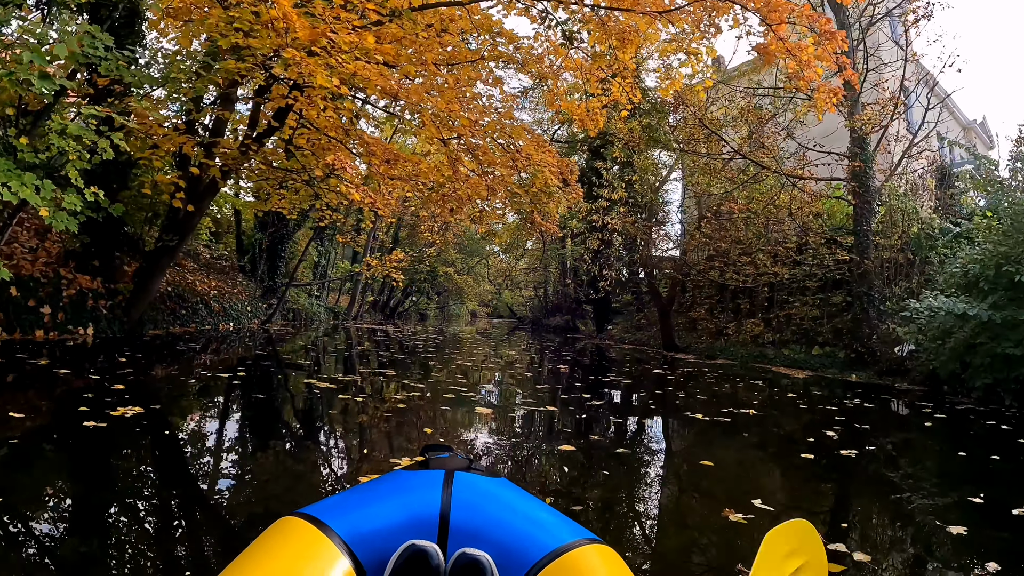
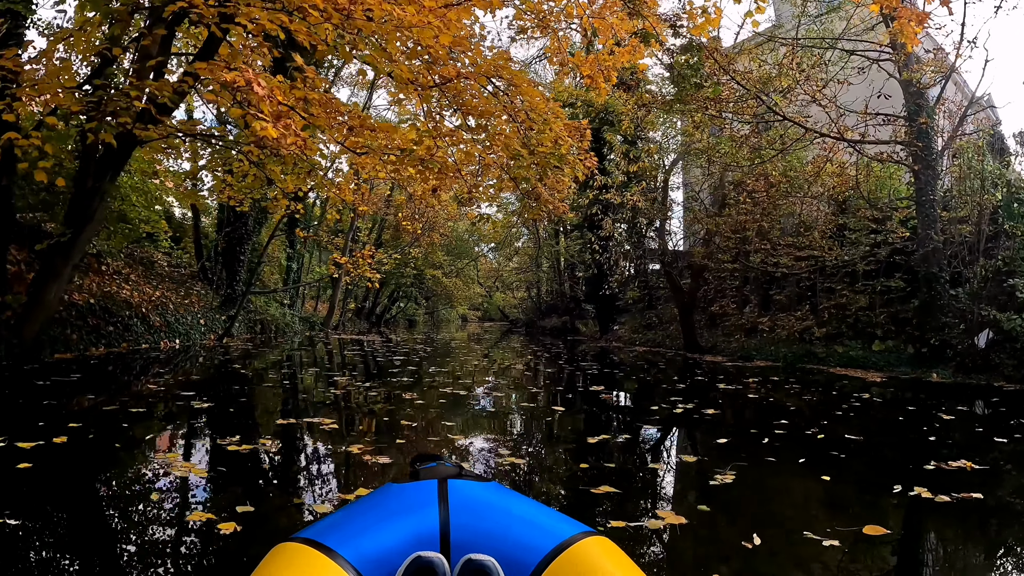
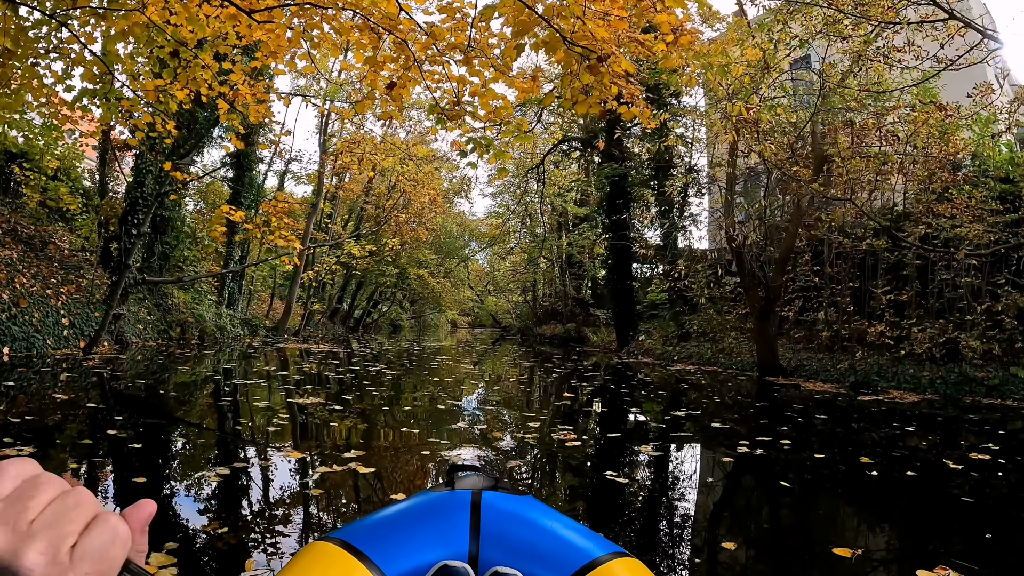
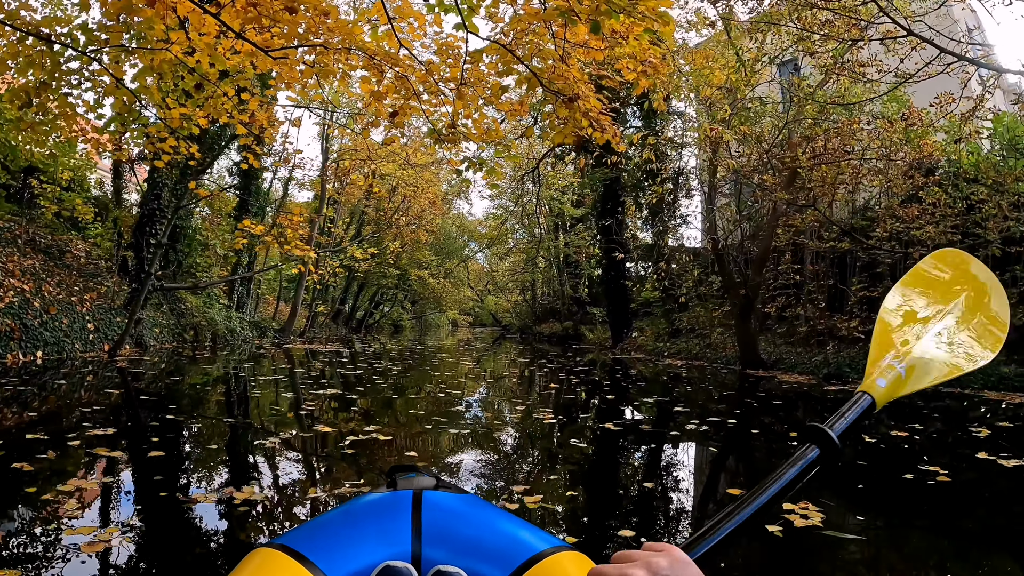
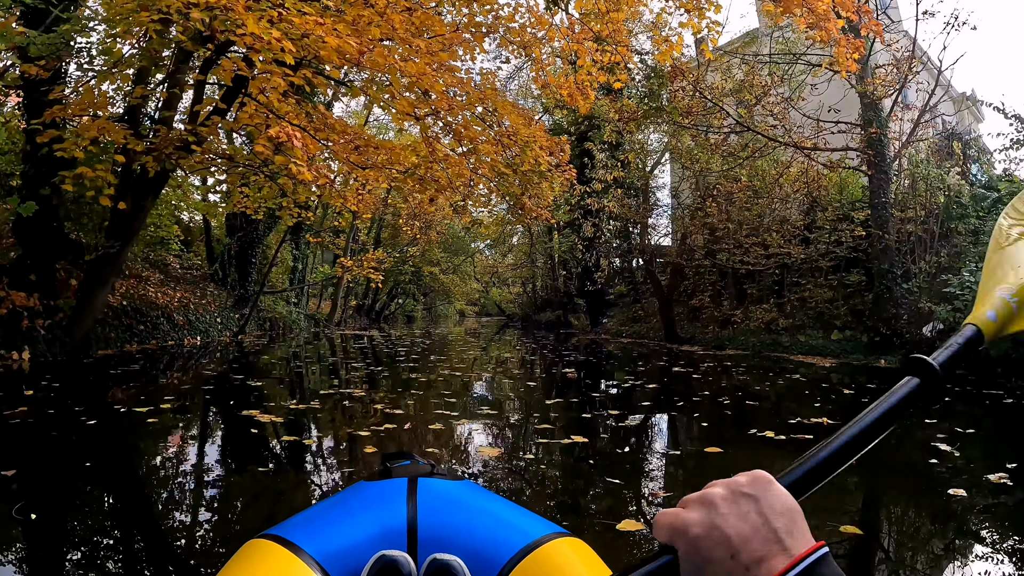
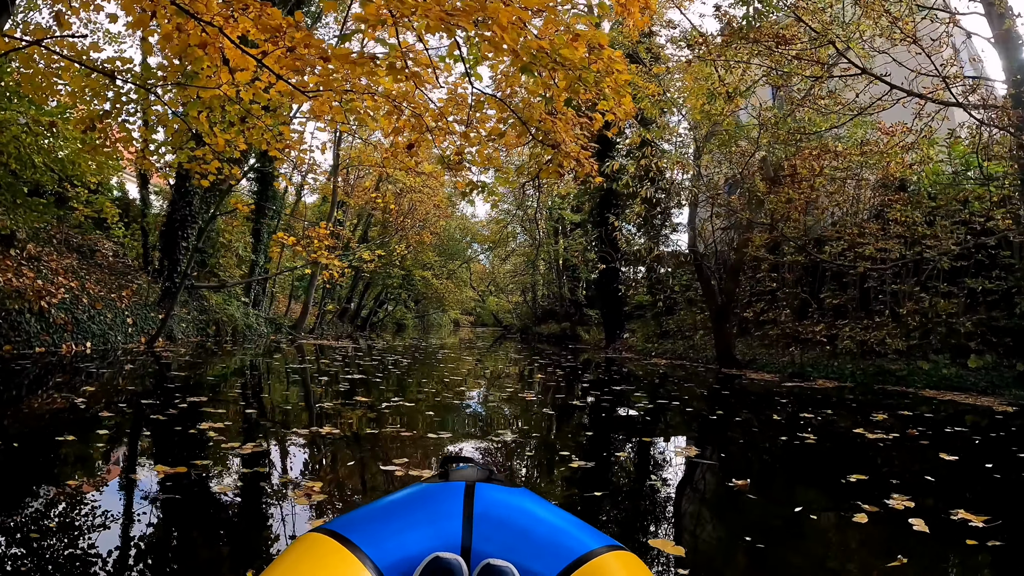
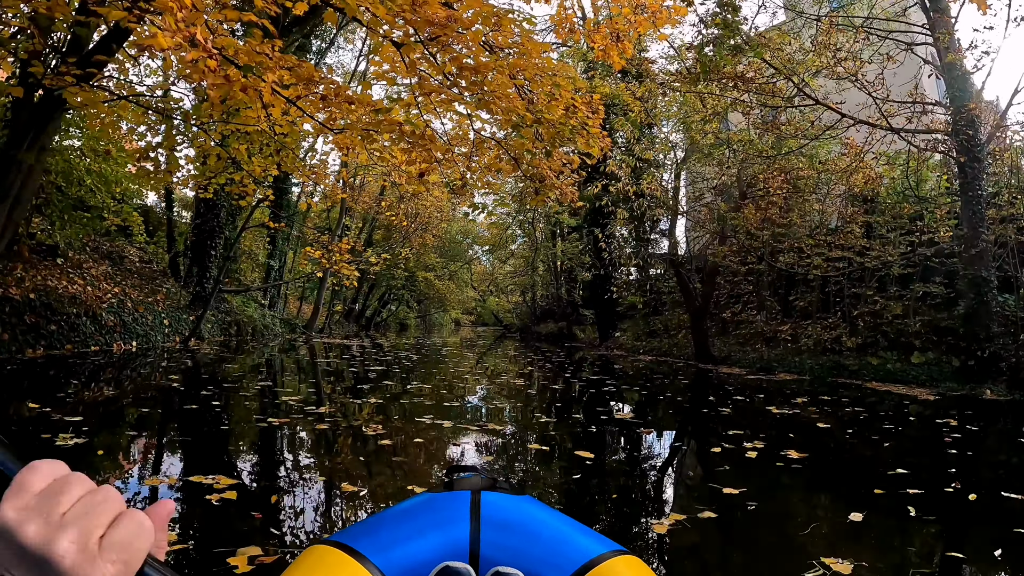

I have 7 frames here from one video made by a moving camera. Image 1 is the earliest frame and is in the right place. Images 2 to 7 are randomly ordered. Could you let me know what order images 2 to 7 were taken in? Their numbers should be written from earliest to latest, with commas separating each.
5, 2, 7, 6, 4, 3
